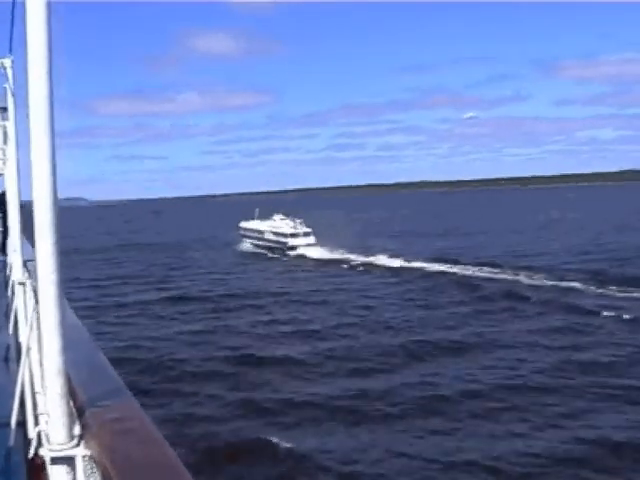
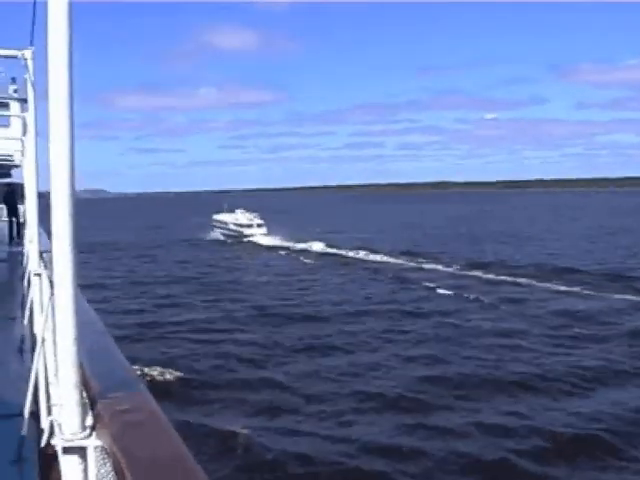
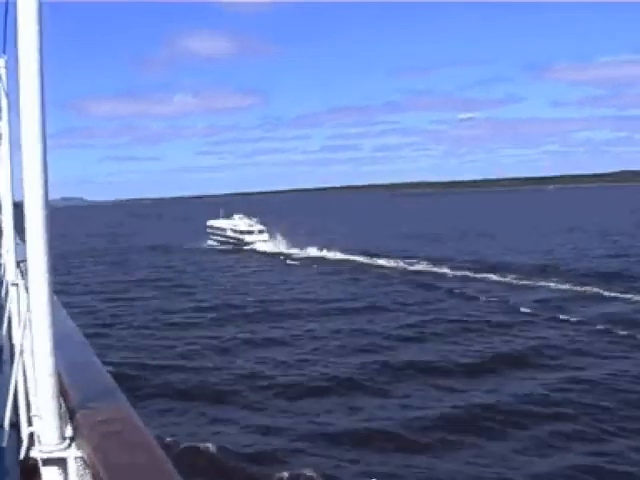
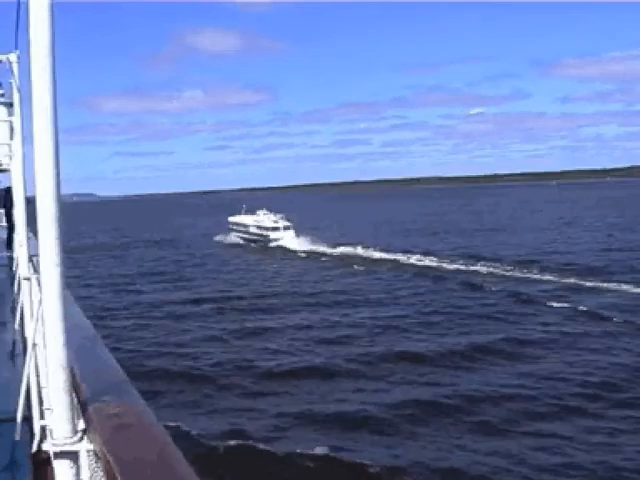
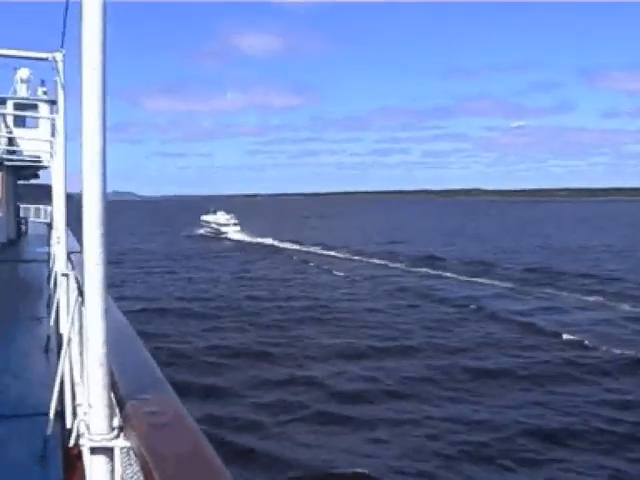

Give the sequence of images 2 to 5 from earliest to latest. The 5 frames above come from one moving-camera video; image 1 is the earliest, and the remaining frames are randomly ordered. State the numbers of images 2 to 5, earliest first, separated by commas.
4, 3, 2, 5
